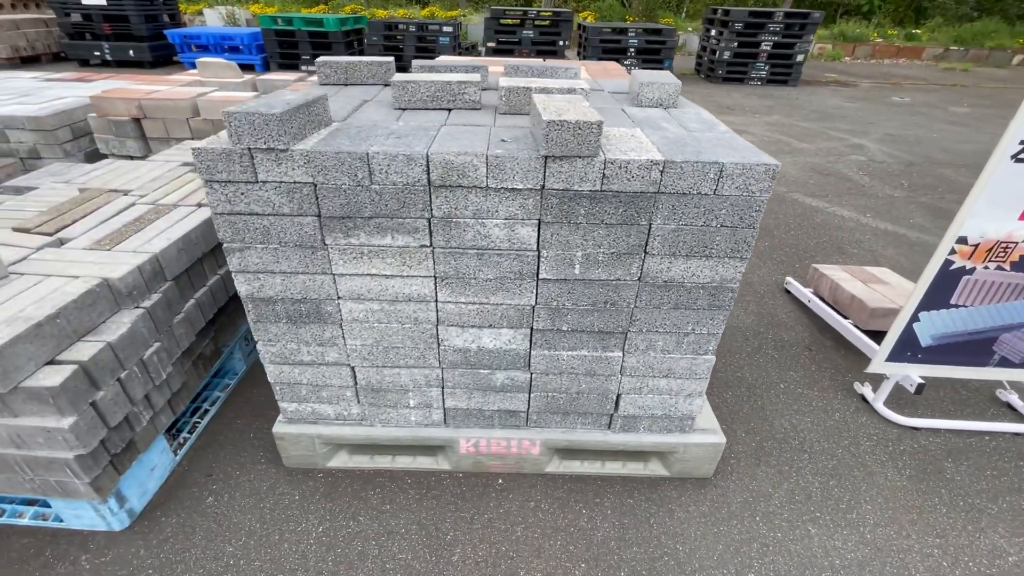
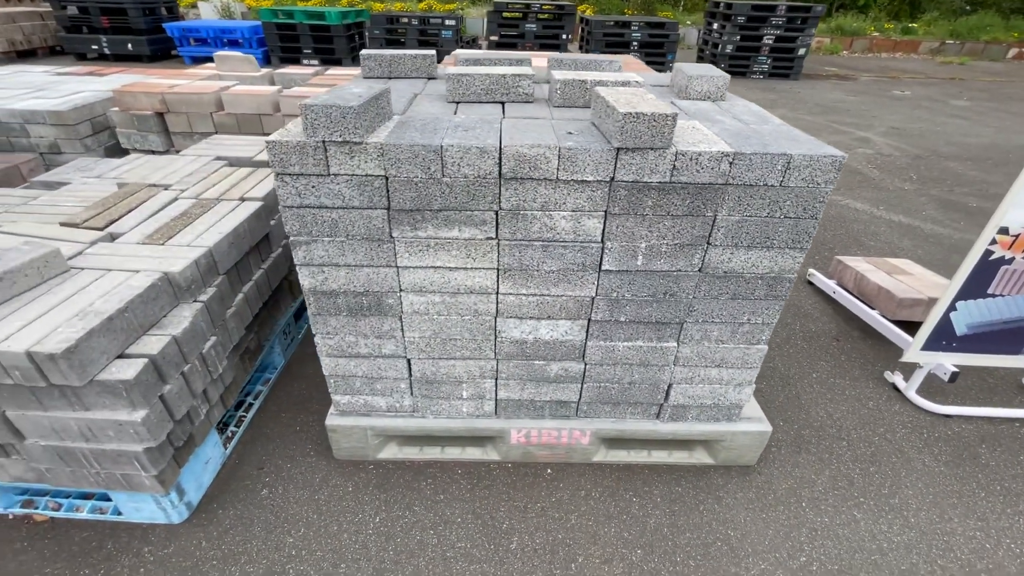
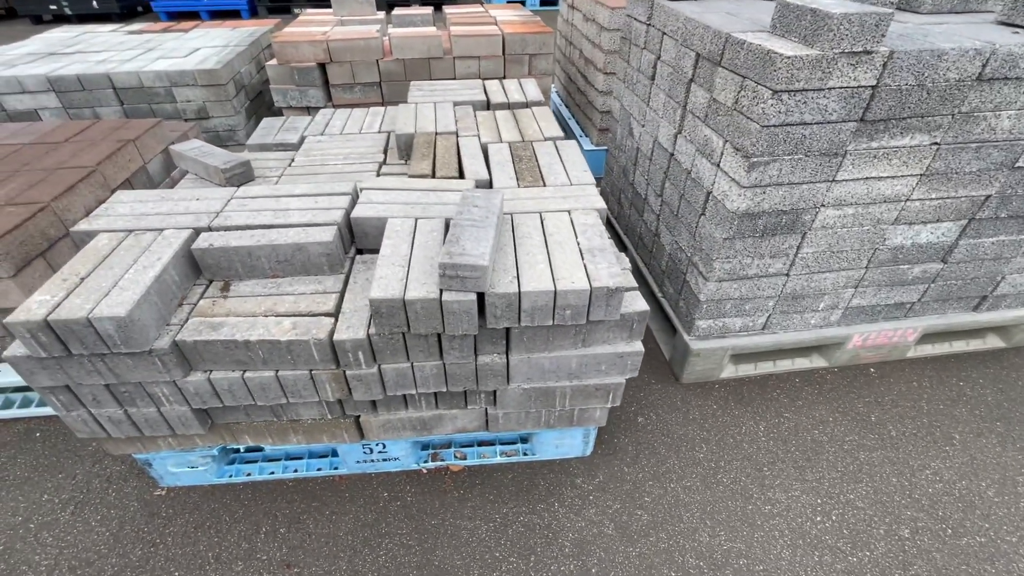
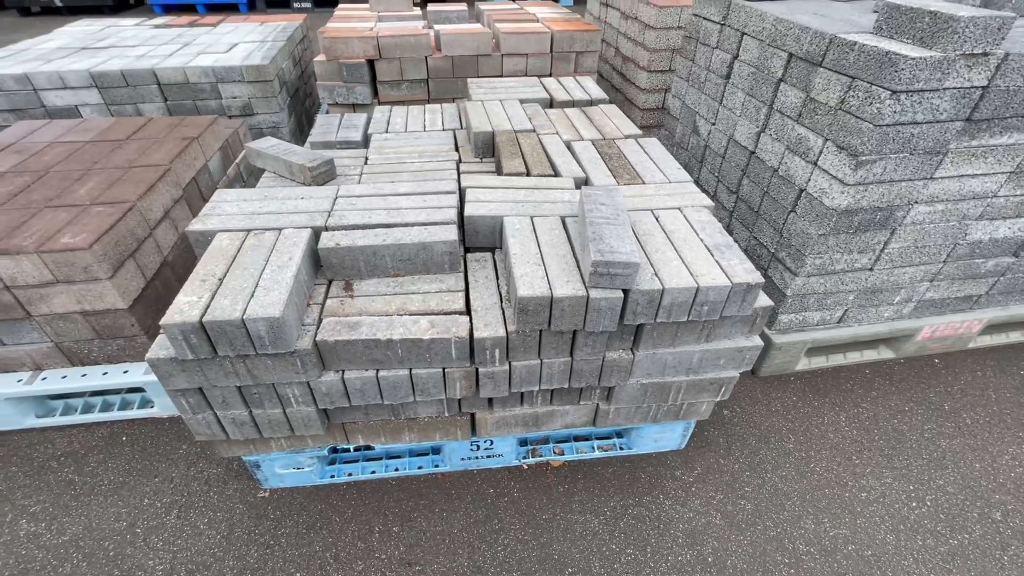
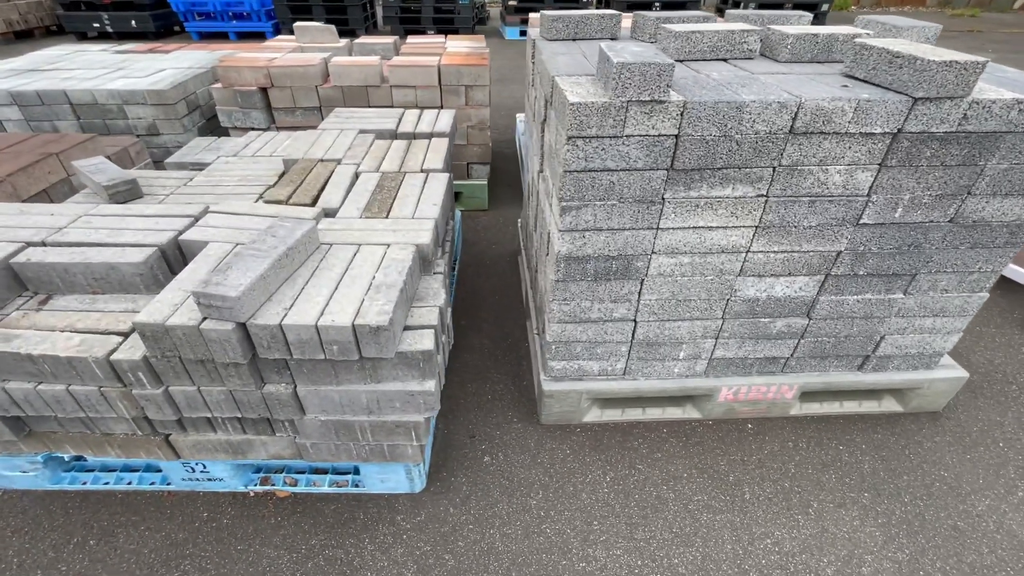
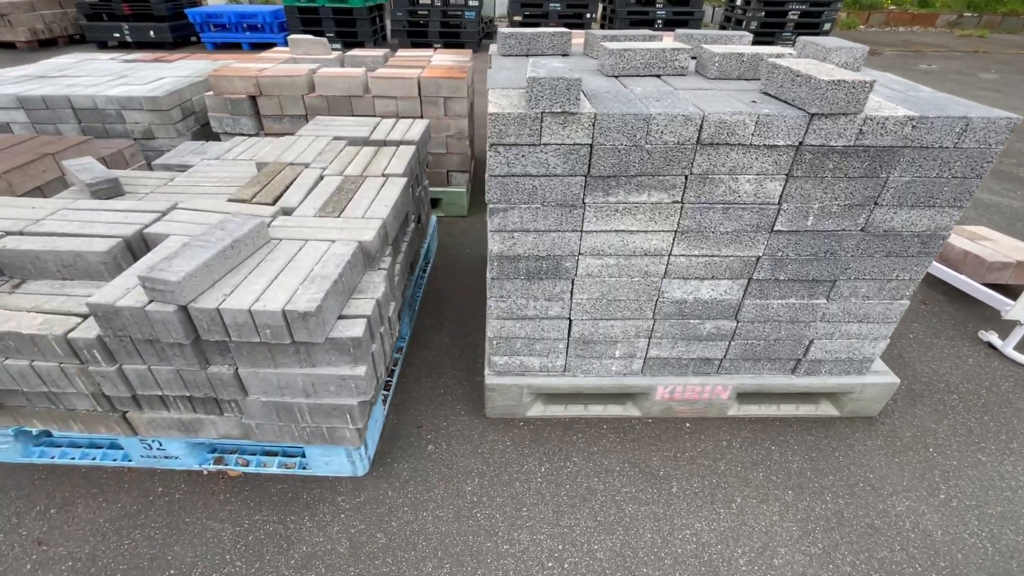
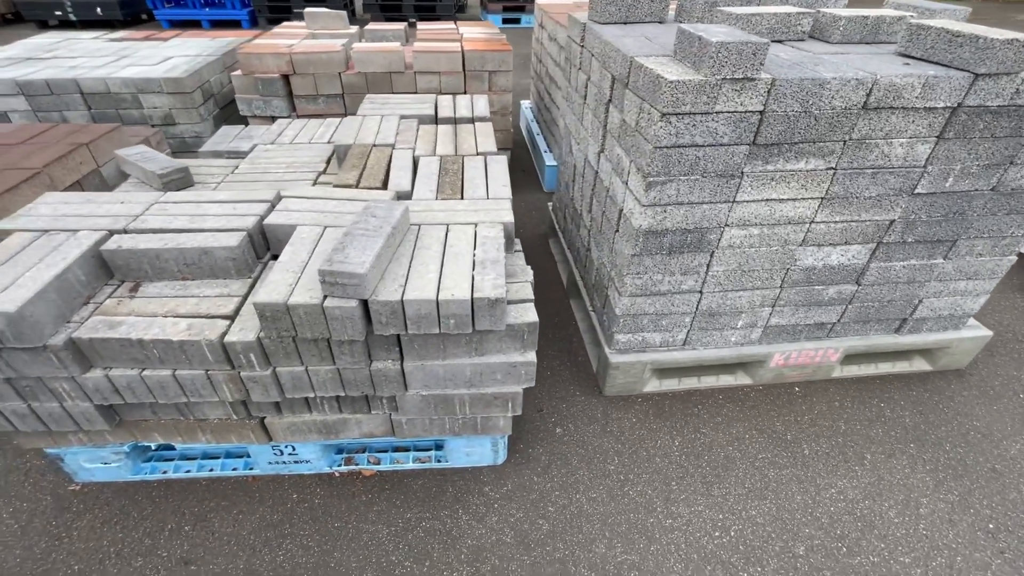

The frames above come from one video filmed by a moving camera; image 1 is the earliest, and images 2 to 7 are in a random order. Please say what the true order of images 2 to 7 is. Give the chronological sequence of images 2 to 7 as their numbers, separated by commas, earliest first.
2, 6, 5, 7, 3, 4
